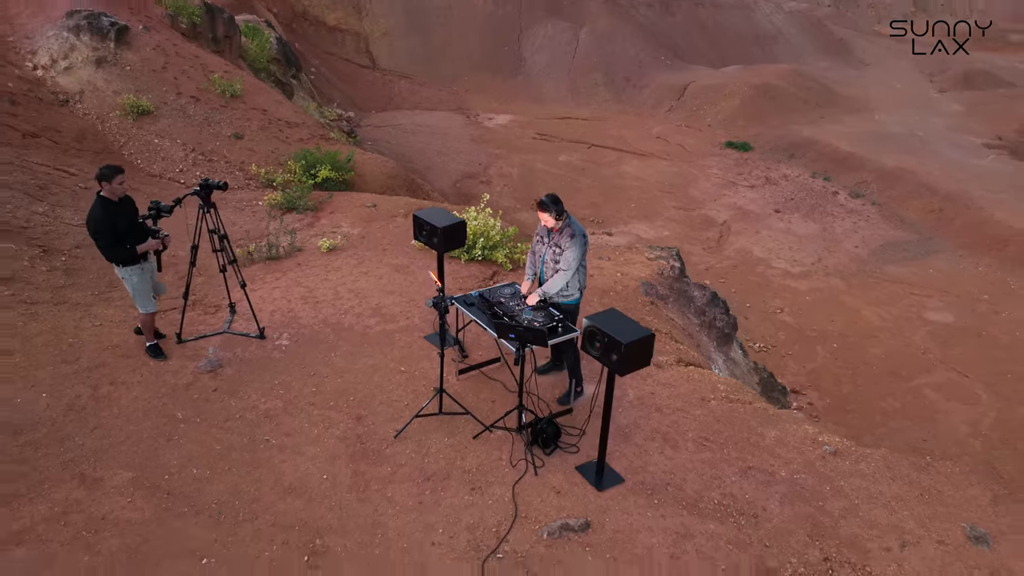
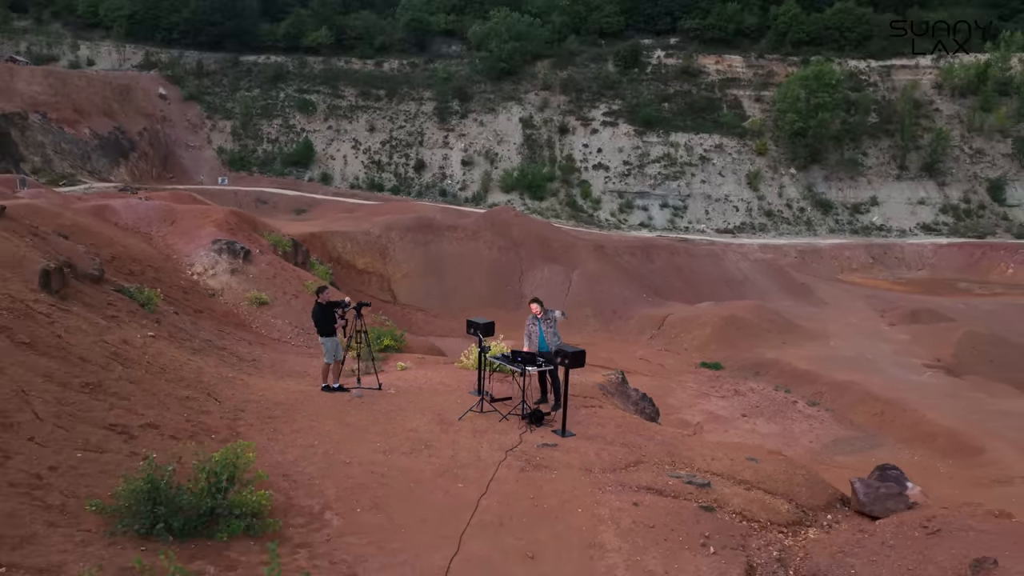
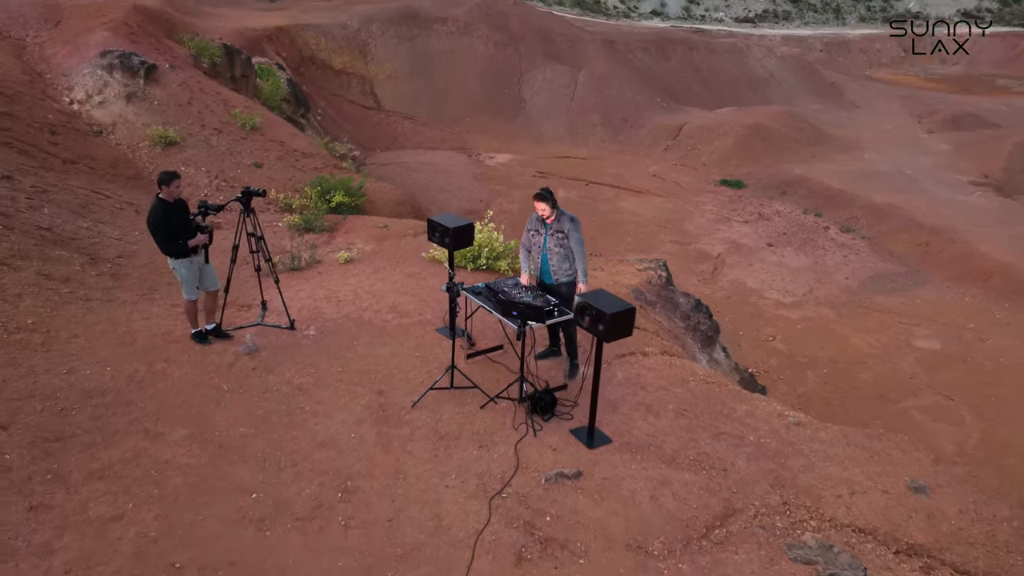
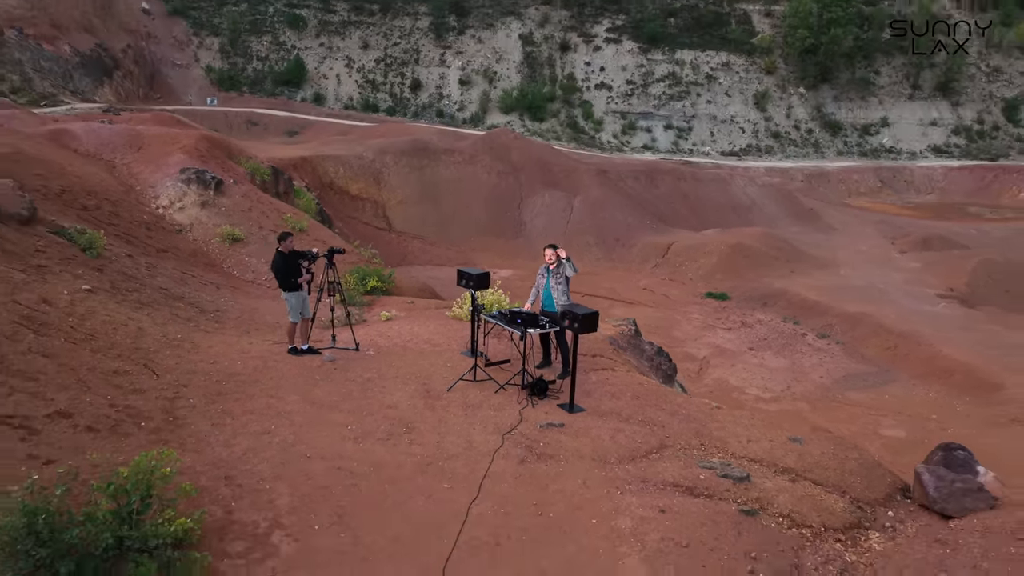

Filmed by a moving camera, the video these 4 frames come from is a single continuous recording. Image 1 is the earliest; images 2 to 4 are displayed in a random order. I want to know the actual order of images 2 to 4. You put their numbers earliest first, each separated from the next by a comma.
3, 4, 2
